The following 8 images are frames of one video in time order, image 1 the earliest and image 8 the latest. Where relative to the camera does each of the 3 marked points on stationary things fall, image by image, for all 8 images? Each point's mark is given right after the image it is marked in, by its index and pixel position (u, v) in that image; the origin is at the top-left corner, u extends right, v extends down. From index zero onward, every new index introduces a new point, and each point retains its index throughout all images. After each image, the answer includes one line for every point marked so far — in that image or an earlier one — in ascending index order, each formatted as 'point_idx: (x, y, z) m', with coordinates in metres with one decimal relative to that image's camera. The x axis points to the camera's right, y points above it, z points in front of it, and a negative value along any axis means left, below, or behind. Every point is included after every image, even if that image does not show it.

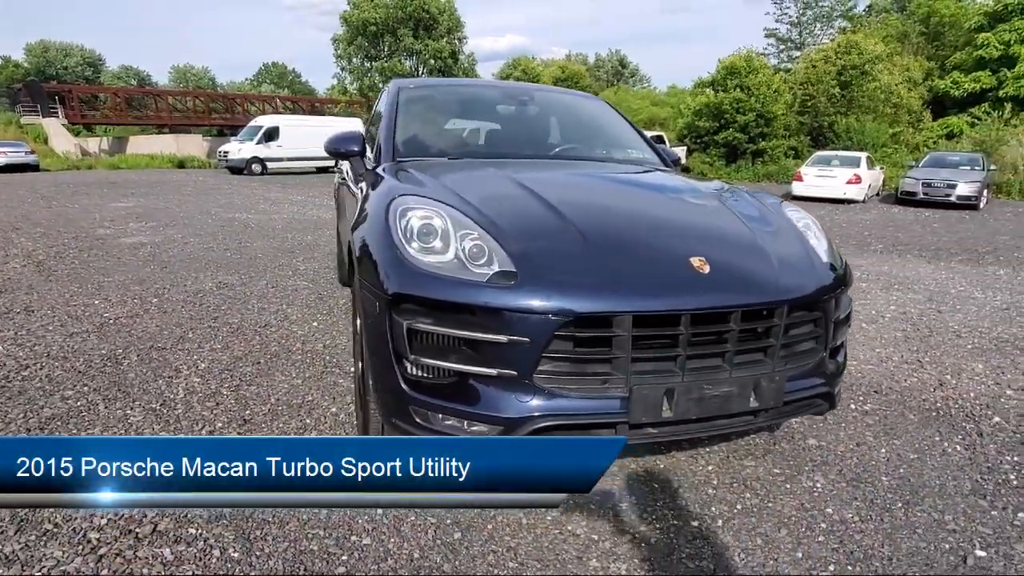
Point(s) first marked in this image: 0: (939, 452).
0: (+2.0, -0.8, +2.8) m
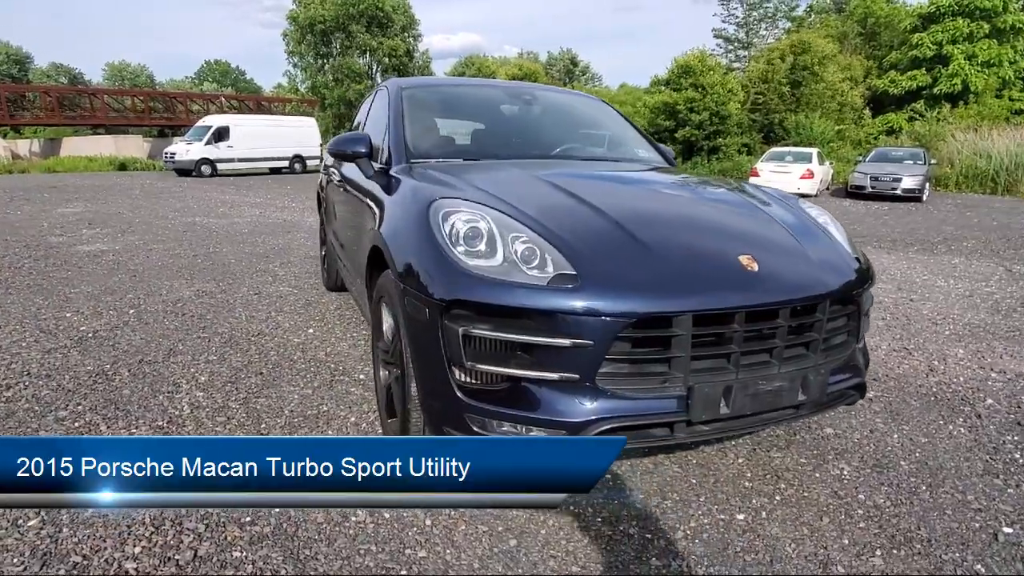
0: (+2.2, -0.7, +2.9) m
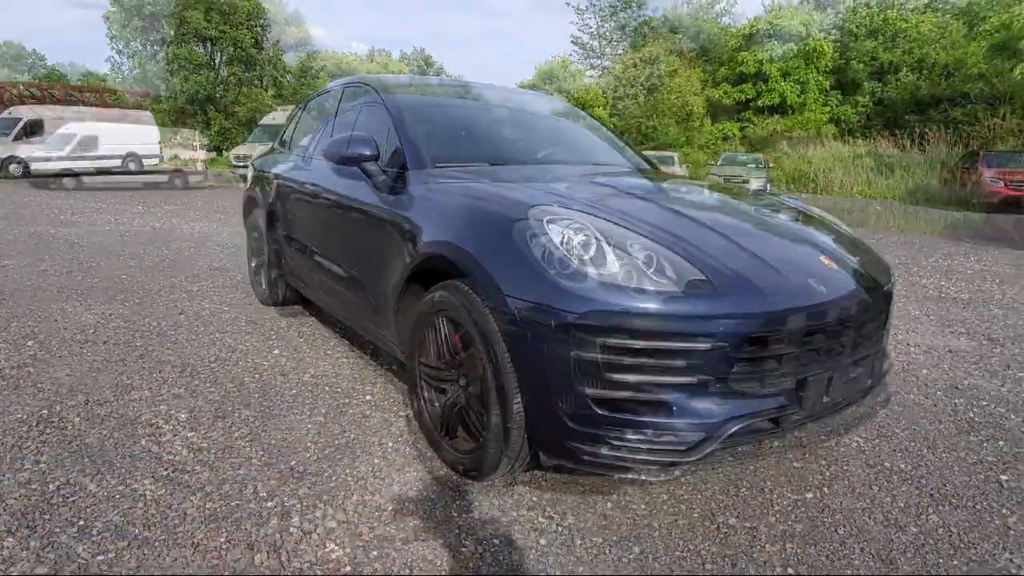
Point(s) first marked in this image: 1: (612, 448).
0: (+2.3, -0.7, +3.4) m
1: (+0.4, -0.5, +1.9) m
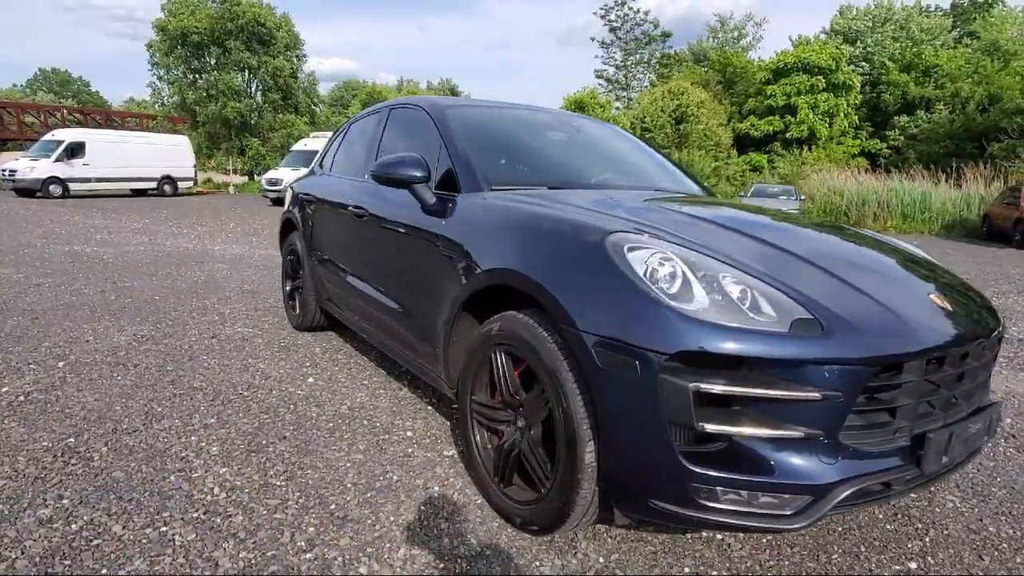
0: (+2.6, -0.9, +3.1) m
1: (+0.6, -0.6, +1.7) m
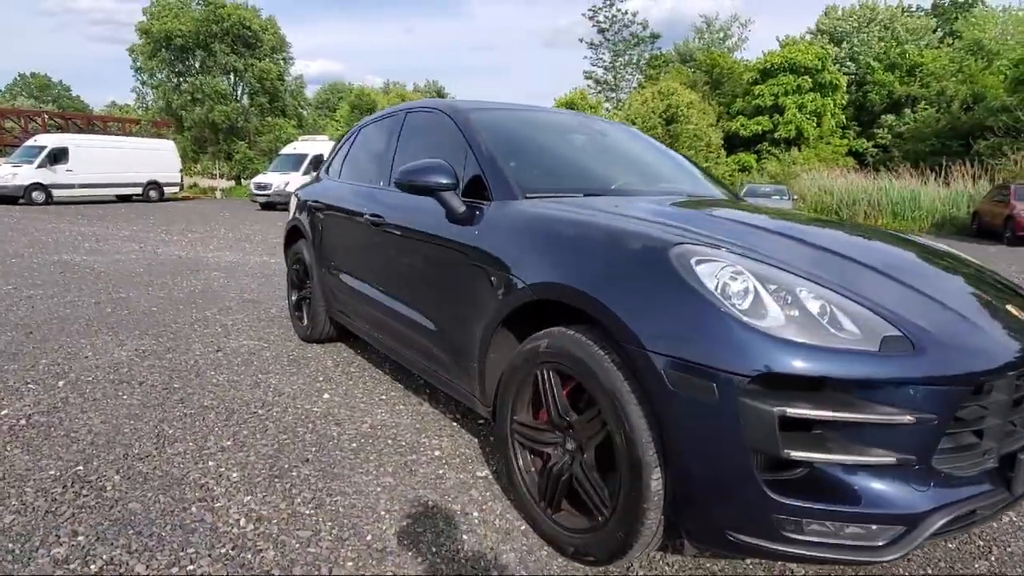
0: (+2.7, -0.9, +3.0) m
1: (+0.8, -0.7, +1.6) m
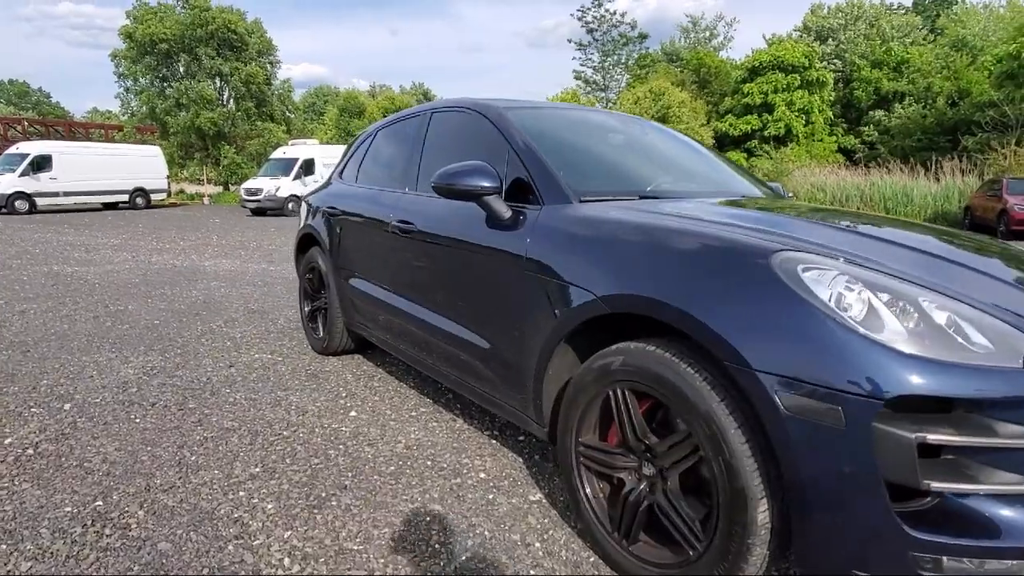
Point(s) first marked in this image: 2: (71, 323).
0: (+3.0, -0.9, +2.9) m
1: (+1.0, -0.7, +1.4) m
2: (-4.1, -0.3, +5.4) m
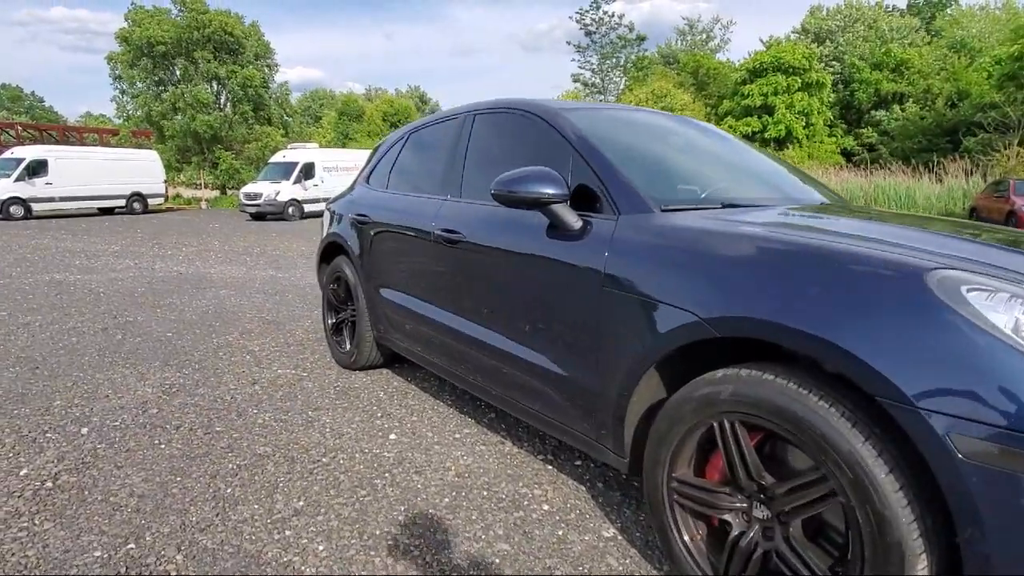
0: (+3.2, -1.0, +2.7) m
1: (+1.3, -0.8, +1.2) m
2: (-3.8, -0.4, +5.2) m
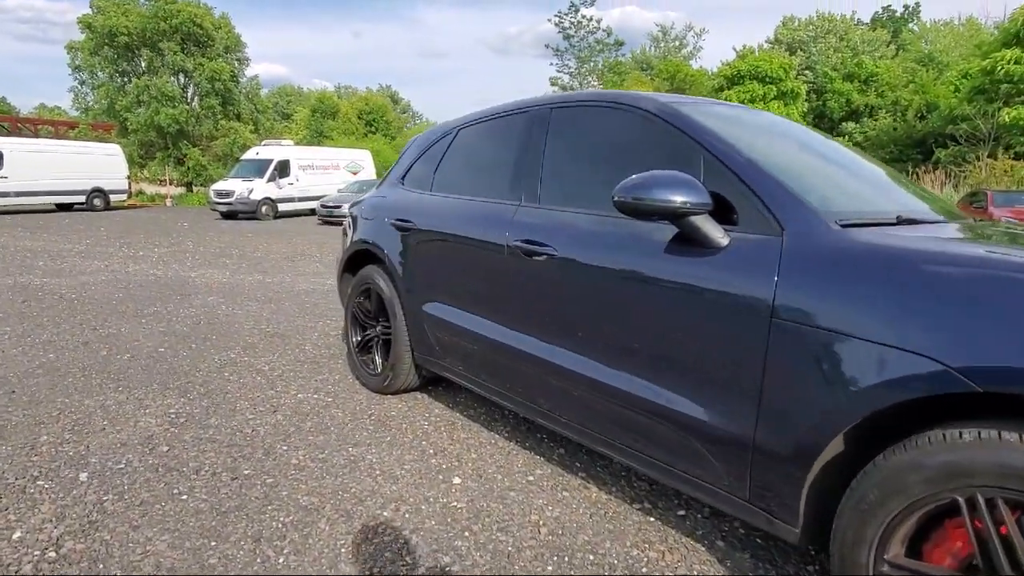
0: (+3.6, -1.1, +2.4) m
1: (+1.8, -0.9, +0.9) m
2: (-3.6, -0.5, +4.6) m
